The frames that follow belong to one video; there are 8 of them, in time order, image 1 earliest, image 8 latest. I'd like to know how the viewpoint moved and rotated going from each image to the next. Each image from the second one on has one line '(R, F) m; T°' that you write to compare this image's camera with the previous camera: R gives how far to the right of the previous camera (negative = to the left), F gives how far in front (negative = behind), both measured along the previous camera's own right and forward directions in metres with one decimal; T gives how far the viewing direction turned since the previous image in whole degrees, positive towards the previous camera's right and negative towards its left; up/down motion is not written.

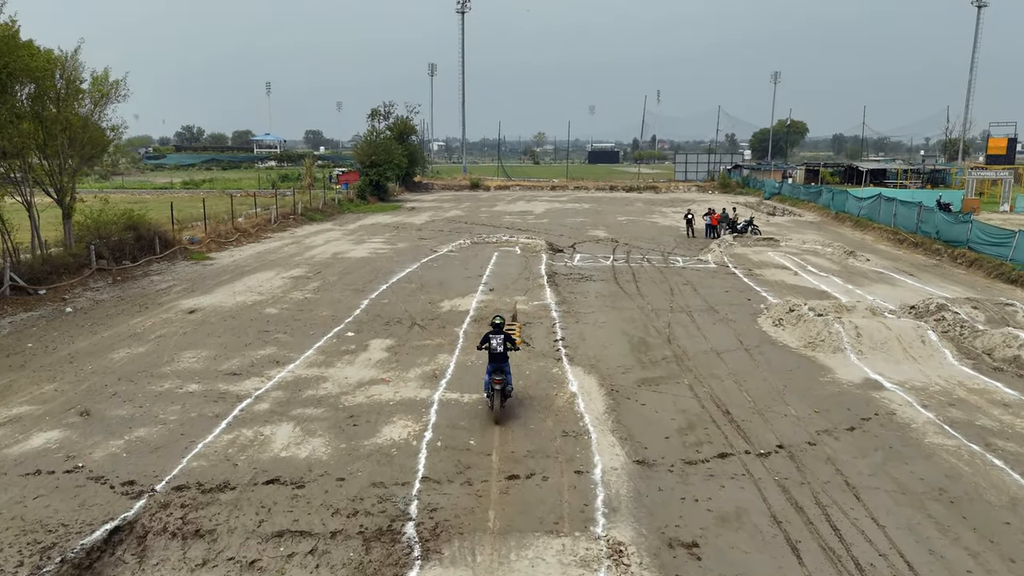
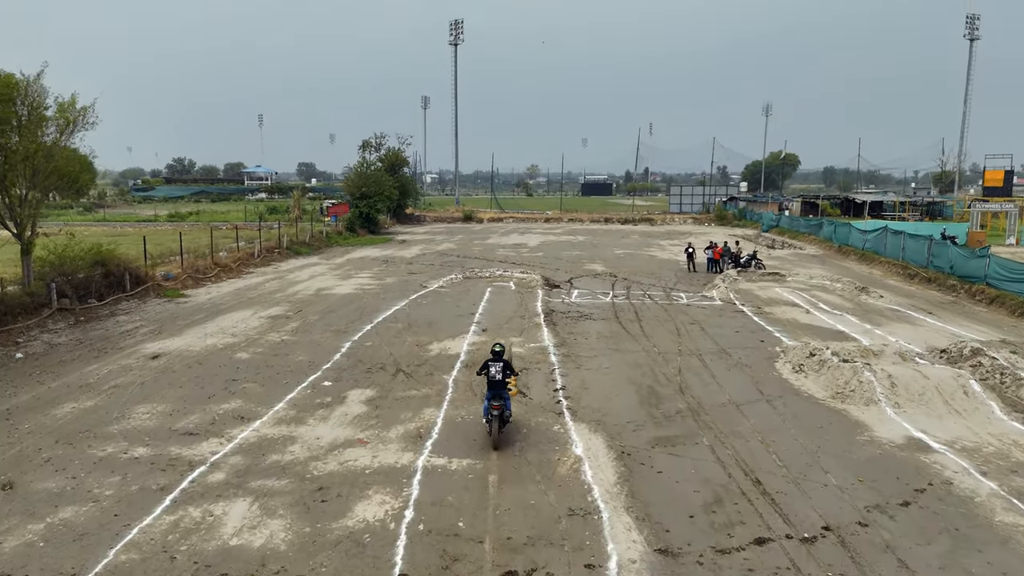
(0.0, +1.3) m; +1°
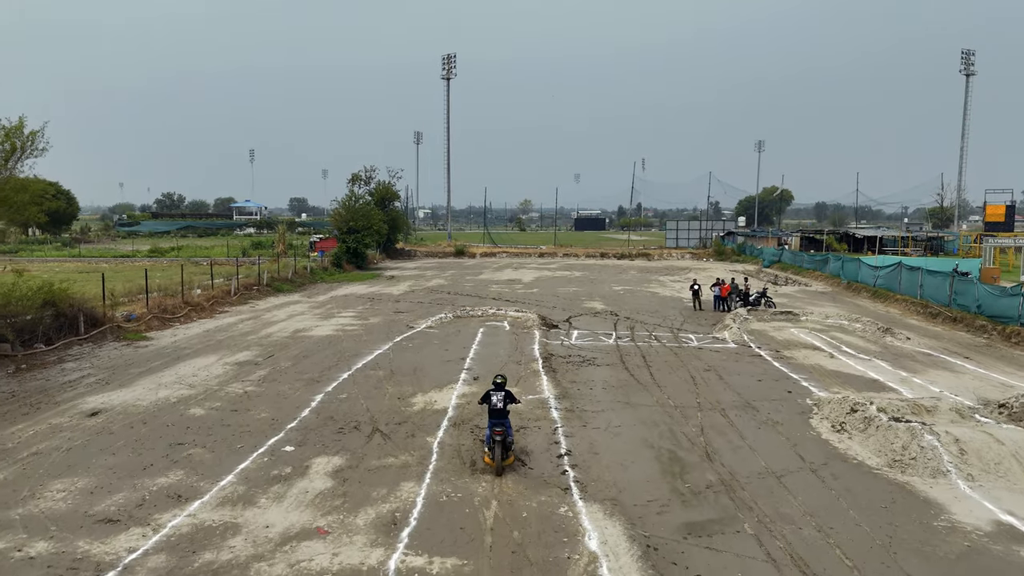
(0.0, +1.8) m; +1°
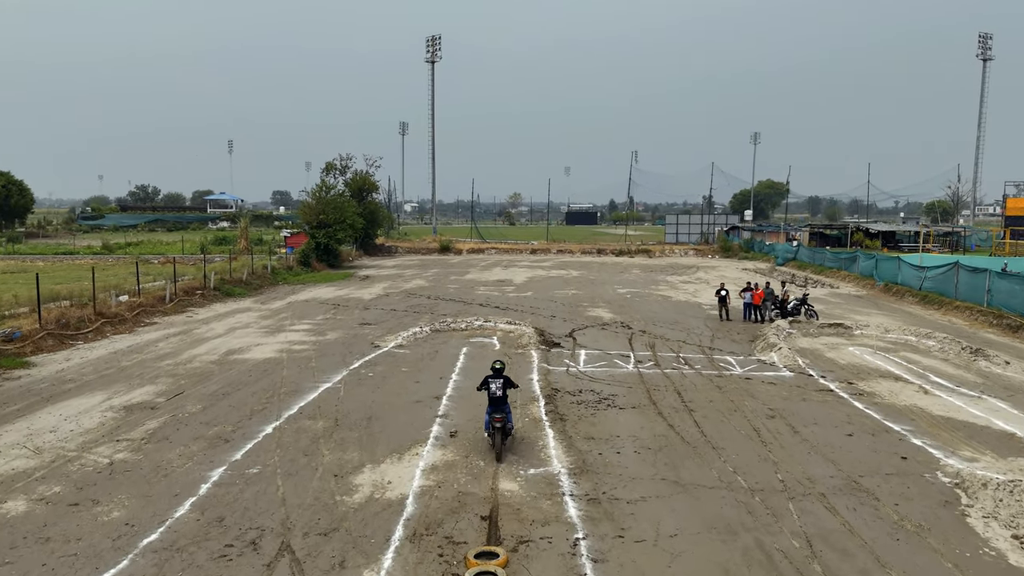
(0.0, +4.6) m; +1°
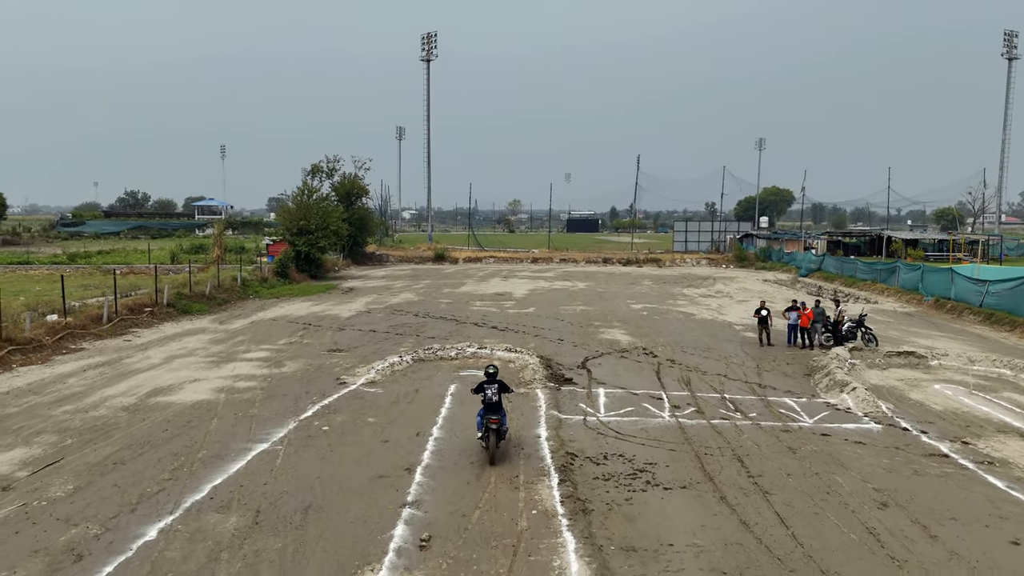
(0.0, +3.6) m; 0°
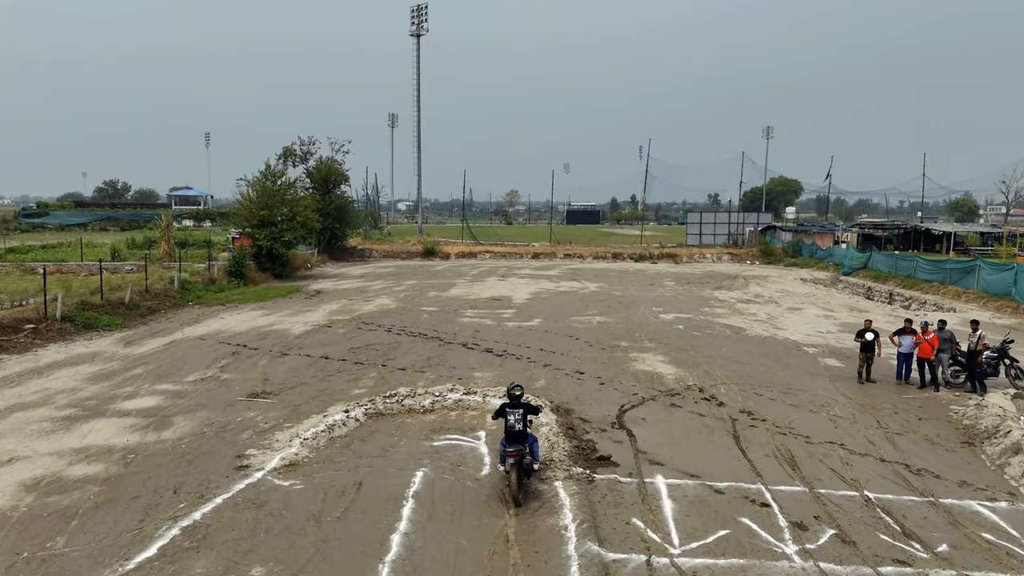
(-0.1, +5.4) m; 0°
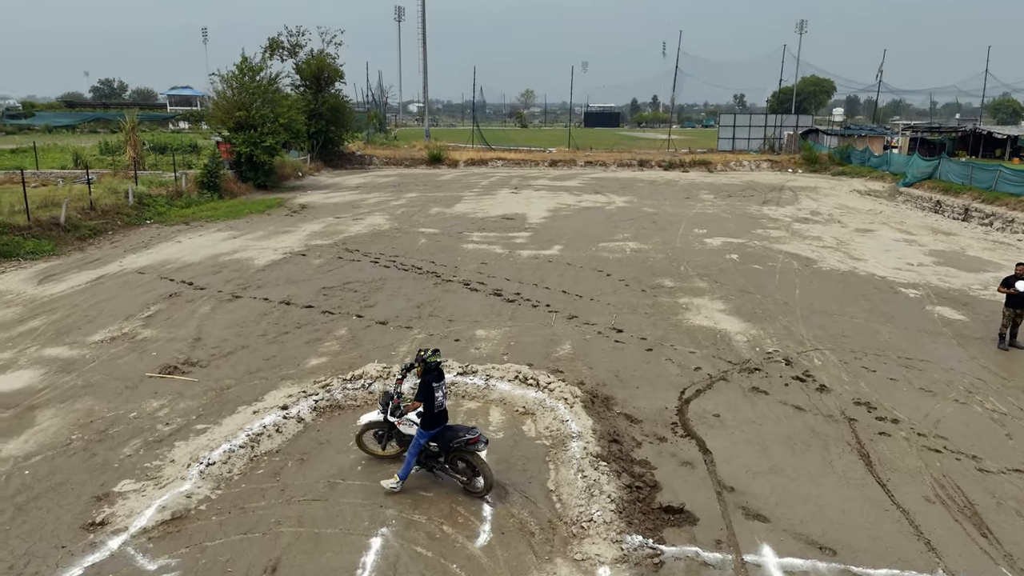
(0.0, +3.7) m; -1°
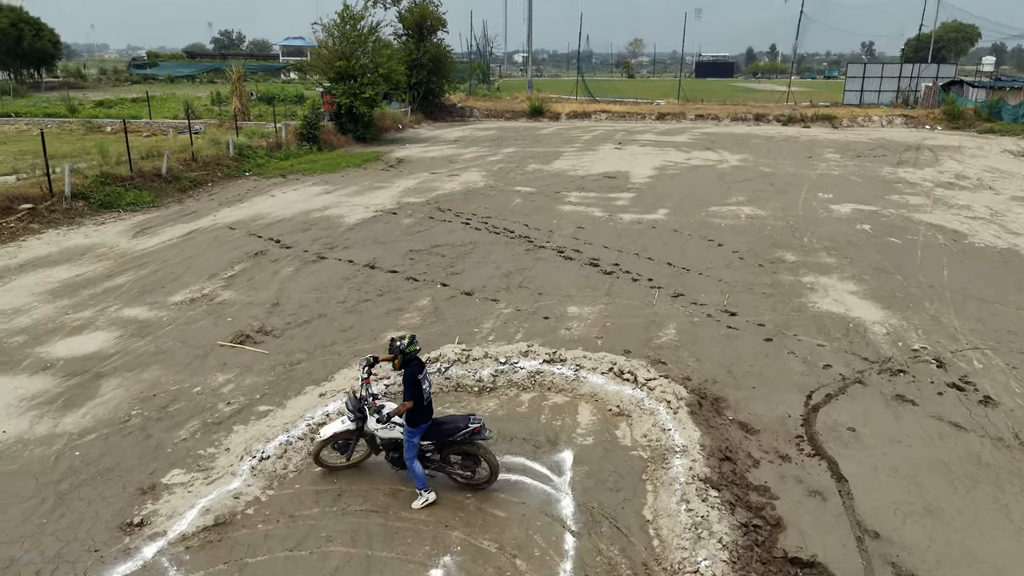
(0.0, +1.1) m; -8°
